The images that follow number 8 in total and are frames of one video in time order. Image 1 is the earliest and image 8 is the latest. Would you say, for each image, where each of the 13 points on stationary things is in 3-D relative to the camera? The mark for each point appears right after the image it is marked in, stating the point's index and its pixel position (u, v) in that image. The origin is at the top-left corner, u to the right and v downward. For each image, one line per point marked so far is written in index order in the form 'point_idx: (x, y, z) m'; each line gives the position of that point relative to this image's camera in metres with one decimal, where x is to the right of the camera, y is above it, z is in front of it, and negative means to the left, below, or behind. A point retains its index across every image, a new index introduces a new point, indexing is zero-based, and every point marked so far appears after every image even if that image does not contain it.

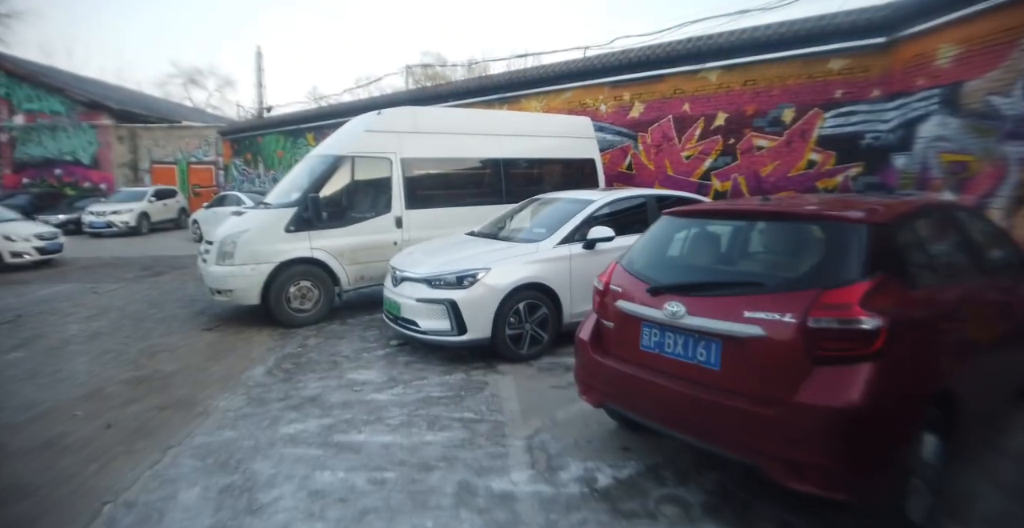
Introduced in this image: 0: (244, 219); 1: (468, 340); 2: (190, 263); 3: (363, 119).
0: (-3.9, +0.6, +6.2) m
1: (-0.5, -0.9, +5.2) m
2: (-7.2, +0.1, +10.3) m
3: (-2.4, +2.3, +7.1) m
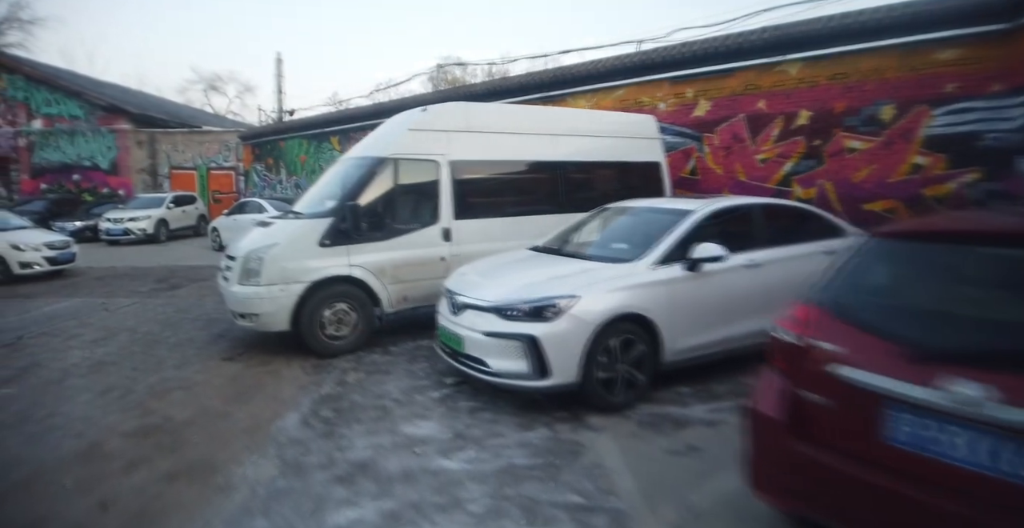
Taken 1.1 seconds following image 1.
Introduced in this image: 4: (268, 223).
0: (-2.9, +0.3, +5.3) m
1: (+0.4, -1.2, +4.2) m
2: (-6.1, -0.2, +9.5) m
3: (-1.5, +2.0, +6.2) m
4: (-3.1, +0.5, +5.6) m
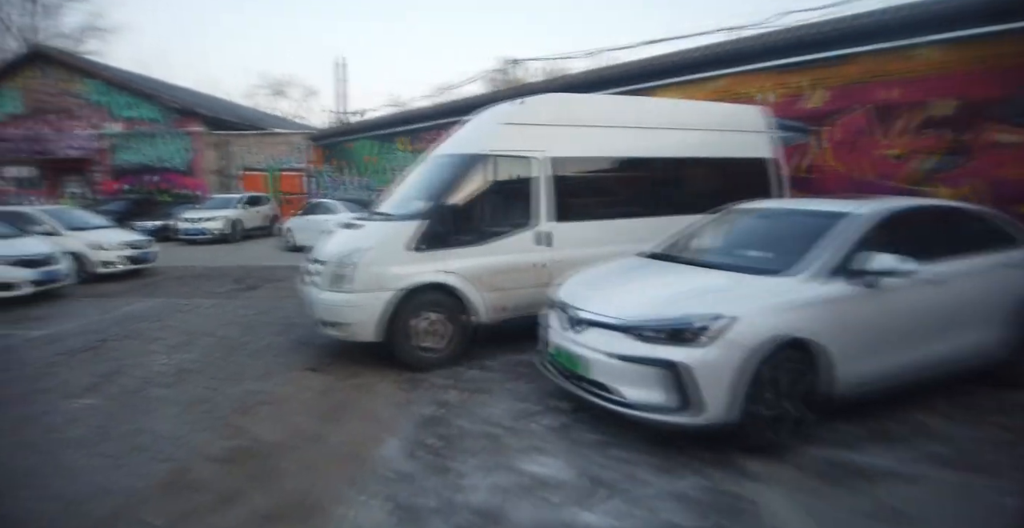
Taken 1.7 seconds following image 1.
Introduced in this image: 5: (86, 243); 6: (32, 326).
0: (-1.7, +0.3, +4.8) m
1: (+1.5, -1.2, +3.5) m
2: (-4.6, -0.2, +9.3) m
3: (-0.1, +2.0, +5.6) m
4: (-1.8, +0.4, +5.1) m
5: (-8.2, +0.4, +8.5) m
6: (-6.4, -0.8, +5.9) m
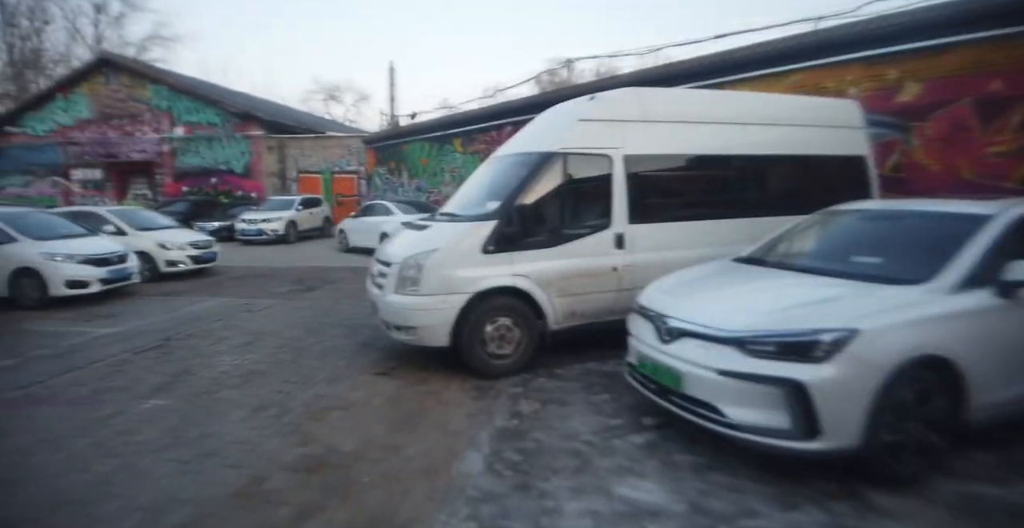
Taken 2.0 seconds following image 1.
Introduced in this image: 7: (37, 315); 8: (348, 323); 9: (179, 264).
0: (-0.9, +0.3, +4.7) m
1: (+2.1, -1.3, +3.0) m
2: (-3.5, -0.3, +9.3) m
3: (+0.7, +1.9, +5.3) m
4: (-1.0, +0.4, +4.9) m
5: (-7.1, +0.4, +8.8) m
6: (-5.5, -0.8, +6.0) m
7: (-6.7, -0.7, +6.3) m
8: (-2.2, -0.8, +6.1) m
9: (-6.6, 0.0, +8.9) m
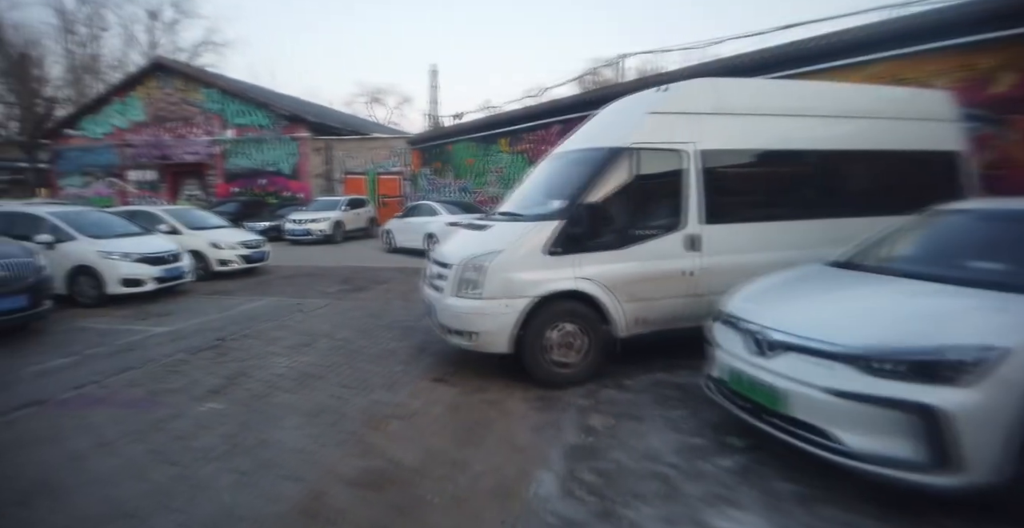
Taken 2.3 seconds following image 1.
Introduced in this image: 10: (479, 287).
0: (-0.3, +0.3, +4.4) m
1: (+2.6, -1.3, +2.6) m
2: (-2.6, -0.3, +9.2) m
3: (+1.4, +1.9, +5.0) m
4: (-0.3, +0.4, +4.7) m
5: (-6.2, +0.4, +8.9) m
6: (-4.8, -0.8, +6.0) m
7: (-6.0, -0.7, +6.4) m
8: (-1.5, -0.8, +5.9) m
9: (-5.7, 0.0, +9.0) m
10: (-0.3, -0.2, +4.0) m
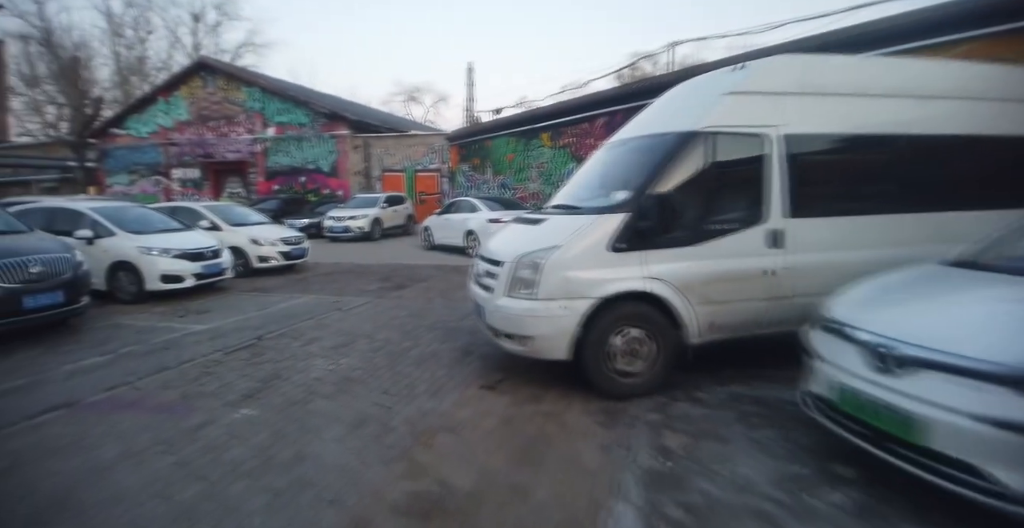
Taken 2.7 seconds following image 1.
0: (+0.2, +0.3, +4.0) m
1: (+3.0, -1.3, +2.0) m
2: (-1.7, -0.3, +8.9) m
3: (+2.0, +1.9, +4.5) m
4: (+0.2, +0.4, +4.3) m
5: (-5.4, +0.5, +8.9) m
6: (-4.2, -0.7, +5.9) m
7: (-5.3, -0.6, +6.3) m
8: (-0.9, -0.8, +5.5) m
9: (-4.9, +0.1, +8.9) m
10: (+0.2, -0.2, +3.6) m
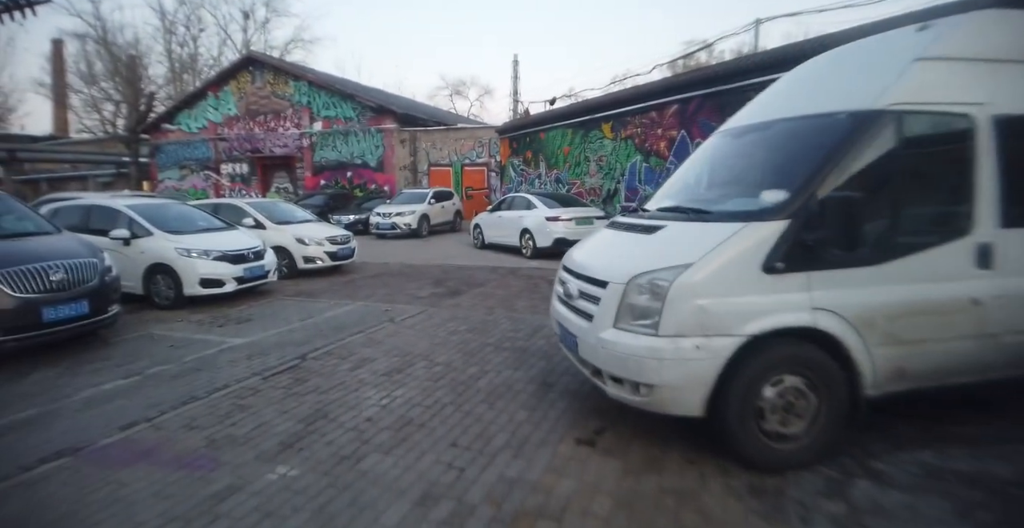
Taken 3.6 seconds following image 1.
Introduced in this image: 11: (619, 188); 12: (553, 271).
0: (+1.0, +0.2, +3.1) m
1: (+3.5, -1.5, +0.8) m
2: (-0.6, -0.3, +8.1) m
3: (+2.8, +1.8, +3.4) m
4: (+0.9, +0.3, +3.3) m
5: (-4.2, +0.5, +8.4) m
6: (-3.3, -0.8, +5.3) m
7: (-4.4, -0.7, +5.9) m
8: (-0.1, -0.9, +4.7) m
9: (-3.8, +0.1, +8.4) m
10: (+0.9, -0.3, +2.7) m
11: (+2.9, +2.1, +12.1) m
12: (+0.9, -0.1, +9.1) m
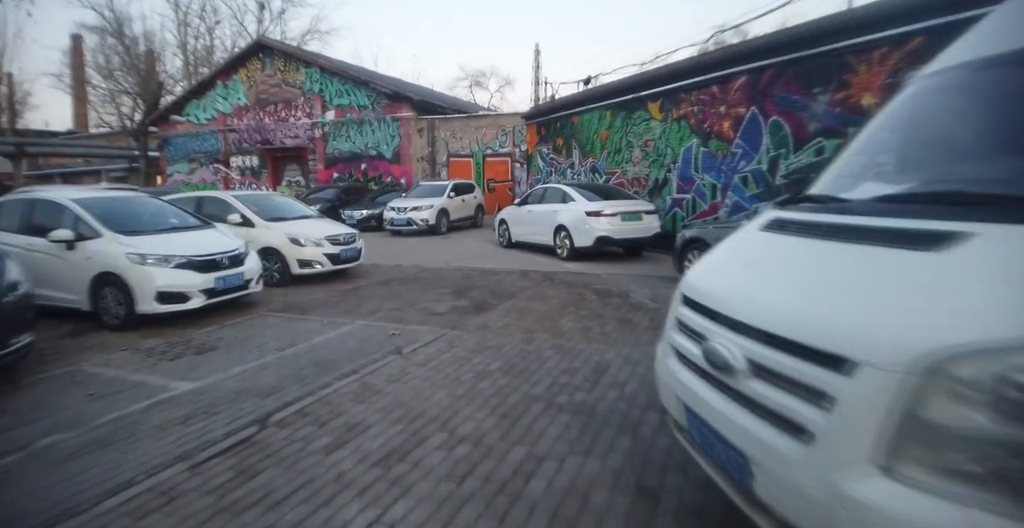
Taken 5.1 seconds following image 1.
0: (+1.3, 0.0, +1.5) m
1: (+3.8, -1.7, -0.8) m
2: (0.0, -0.4, +6.6) m
3: (+3.1, +1.6, +1.7) m
4: (+1.3, +0.1, +1.8) m
5: (-3.6, +0.4, +7.0) m
6: (-2.8, -0.9, +3.9) m
7: (-3.9, -0.8, +4.5) m
8: (+0.4, -1.0, +3.2) m
9: (-3.2, 0.0, +7.0) m
10: (+1.2, -0.5, +1.1) m
11: (+3.7, +2.1, +10.4) m
12: (+1.5, -0.2, +7.5) m
